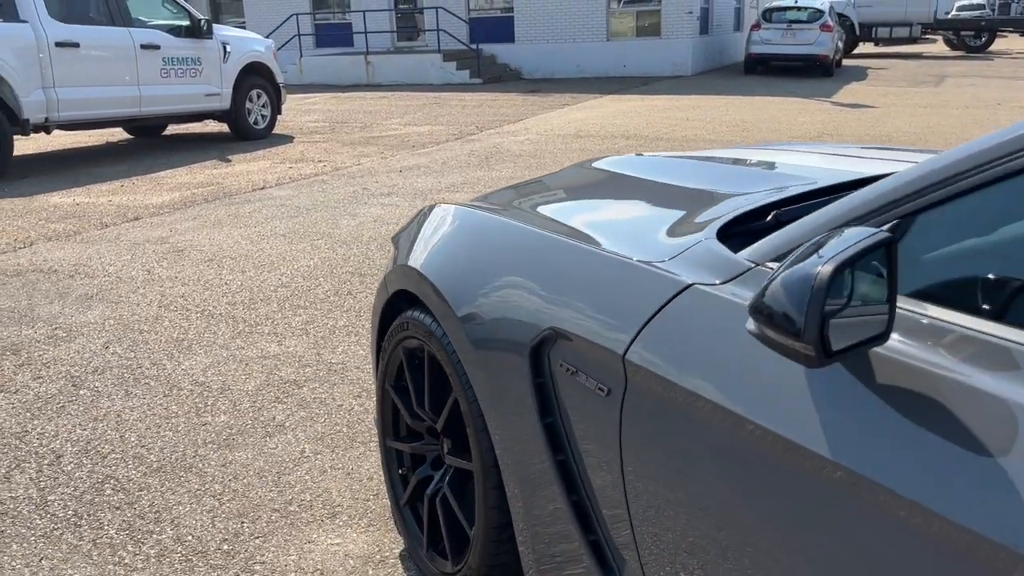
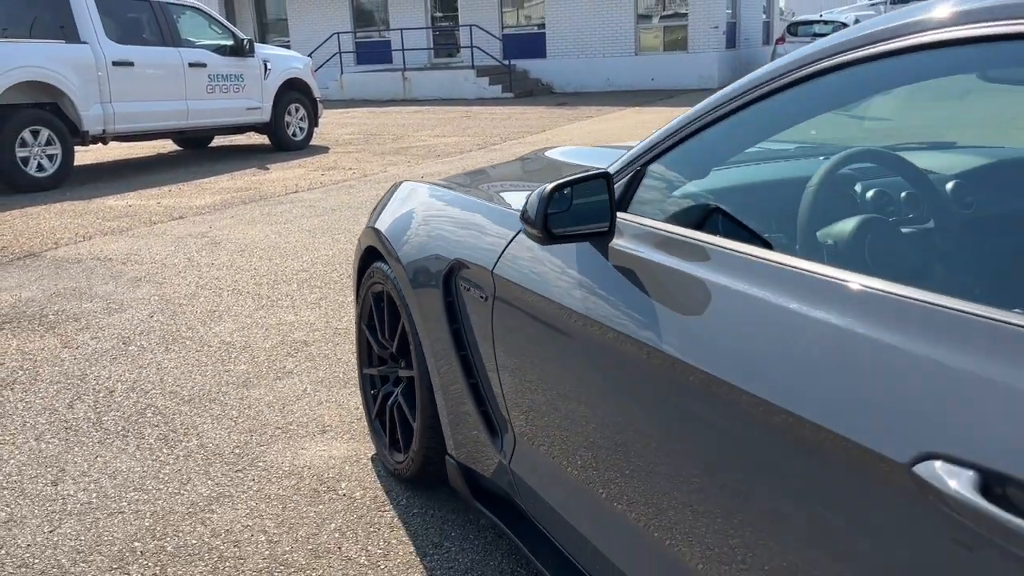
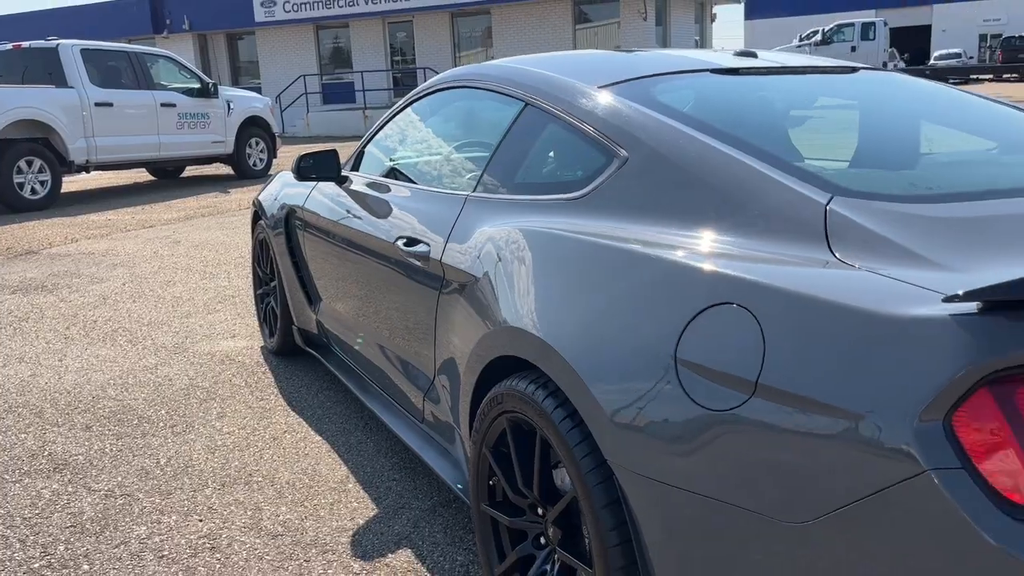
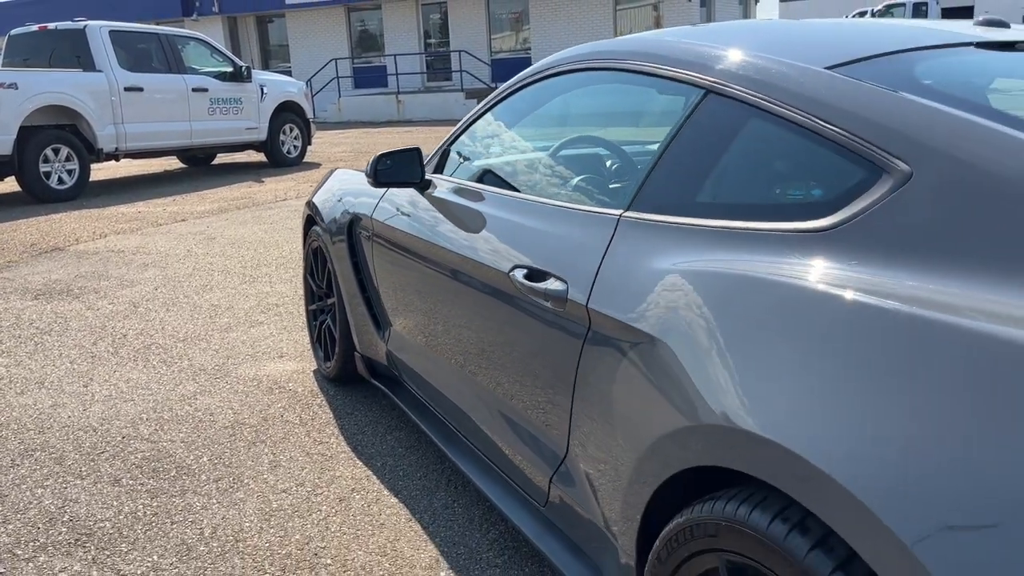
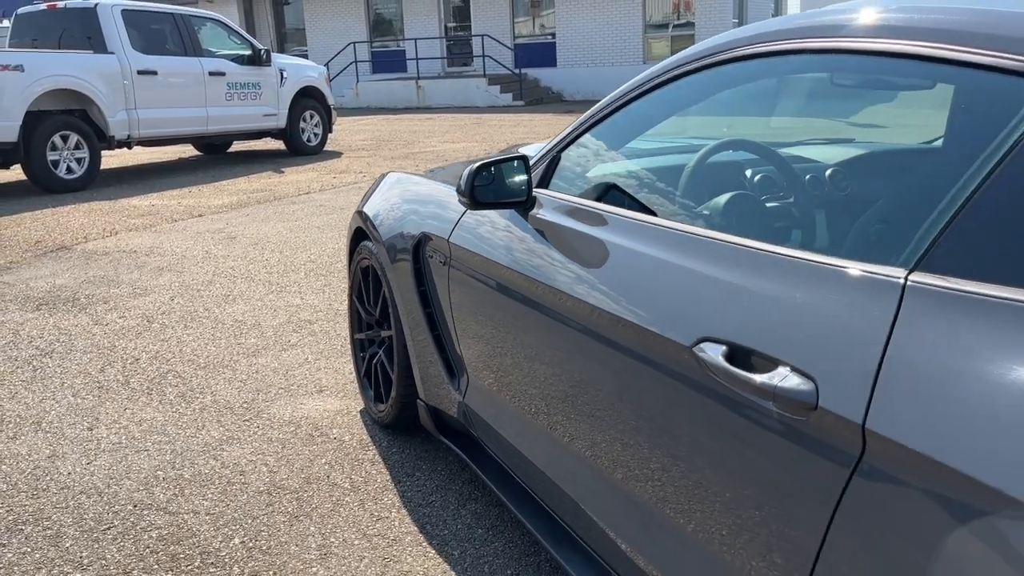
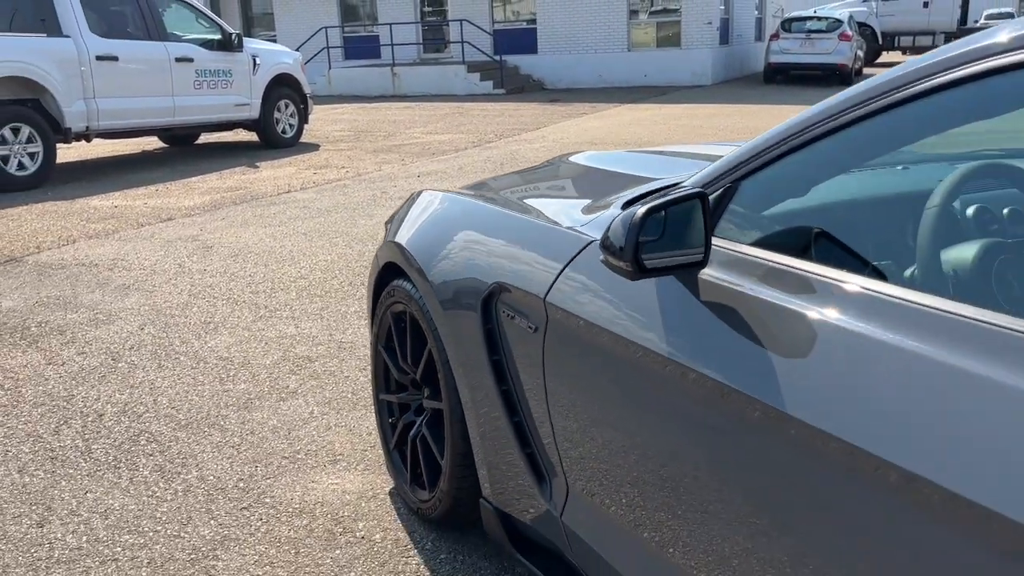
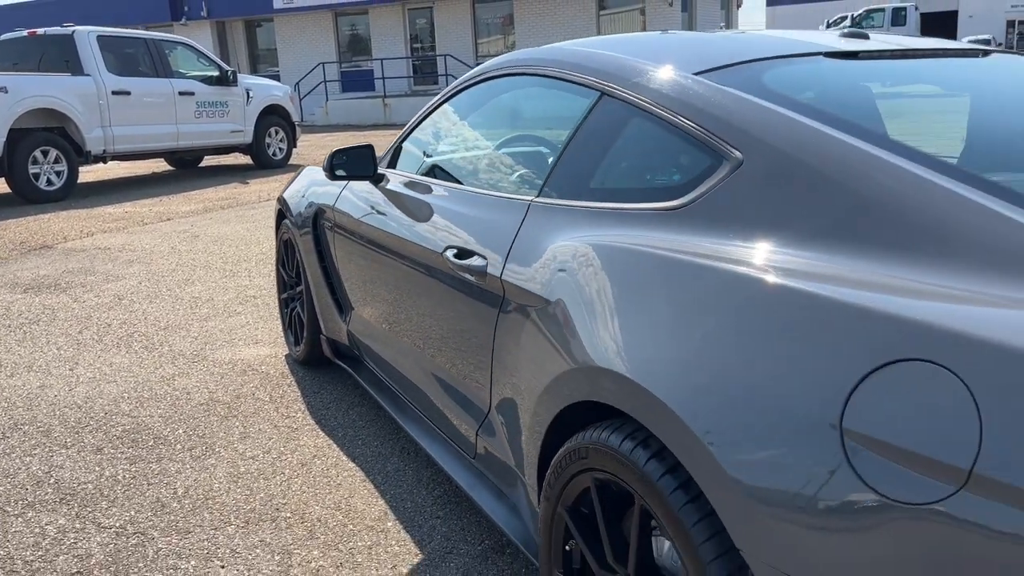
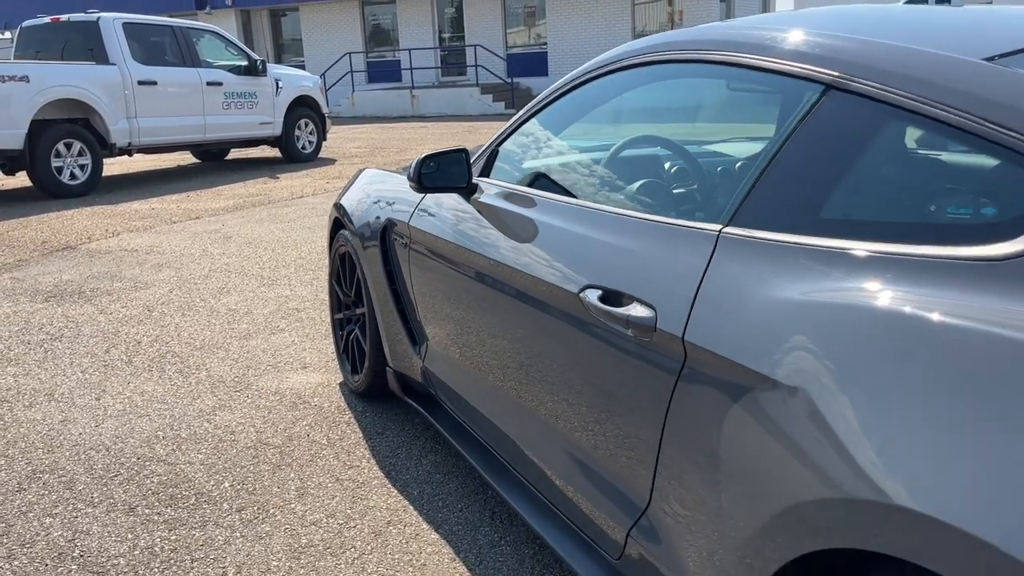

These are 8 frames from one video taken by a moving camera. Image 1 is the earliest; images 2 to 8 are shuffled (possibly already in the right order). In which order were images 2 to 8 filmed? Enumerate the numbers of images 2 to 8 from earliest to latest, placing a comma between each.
6, 2, 5, 8, 4, 7, 3
